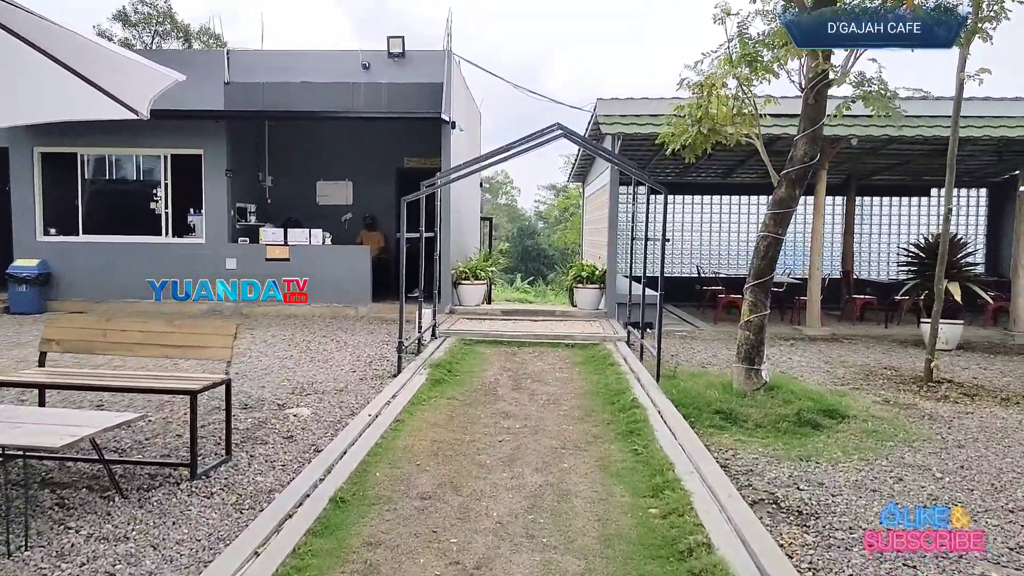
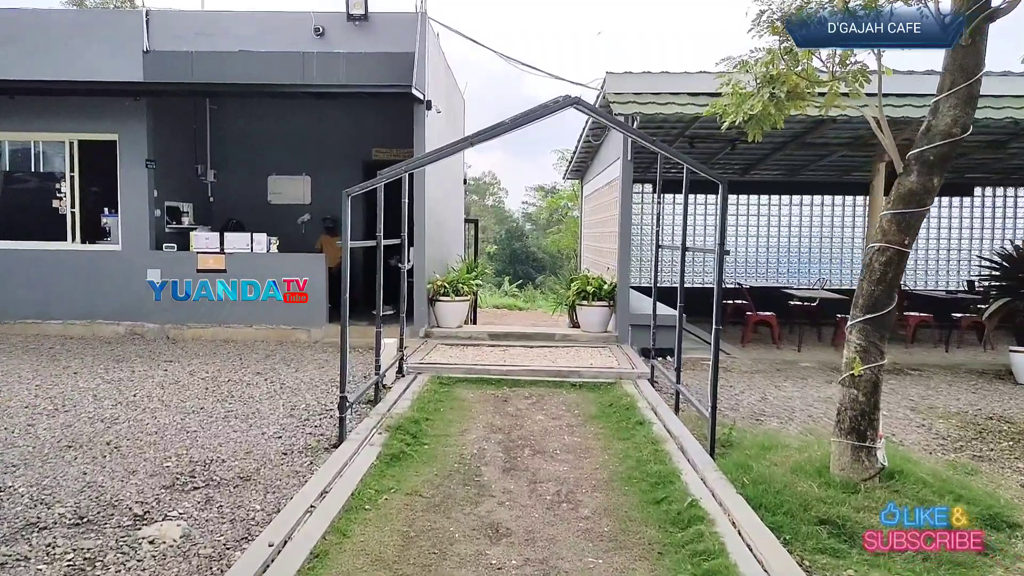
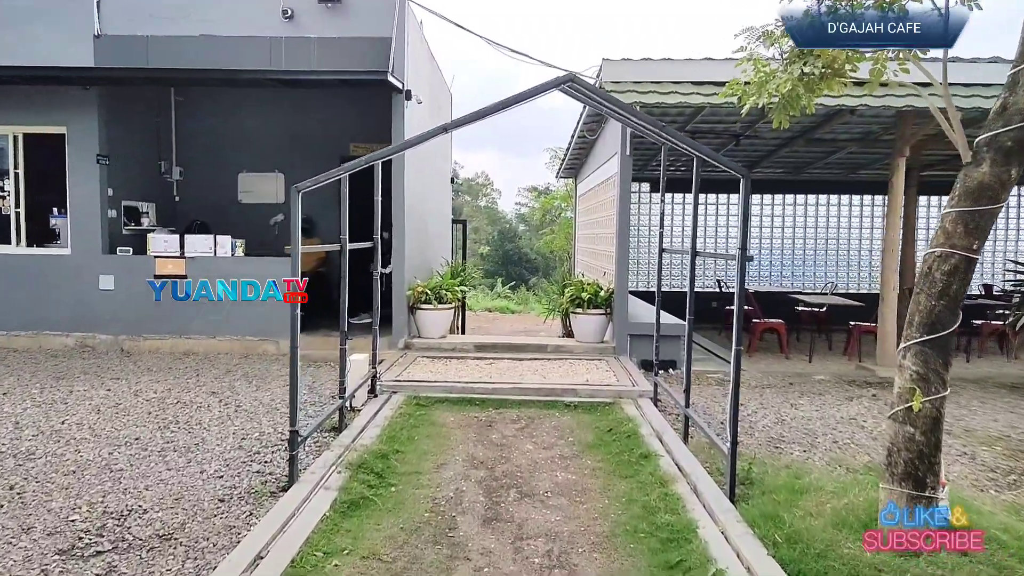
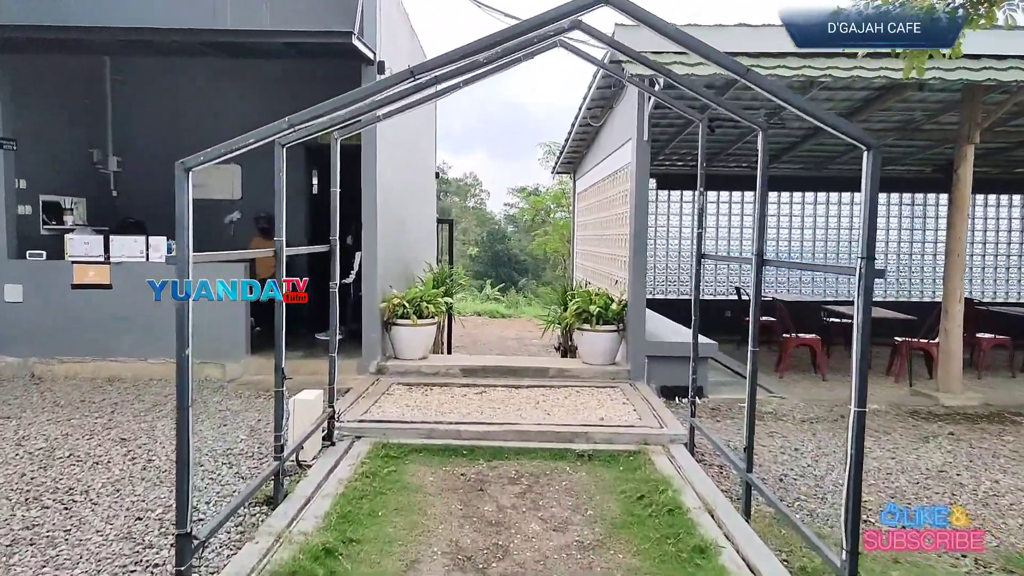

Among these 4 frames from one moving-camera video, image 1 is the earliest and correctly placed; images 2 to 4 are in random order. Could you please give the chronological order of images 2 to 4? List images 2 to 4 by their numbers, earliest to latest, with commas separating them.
2, 3, 4
